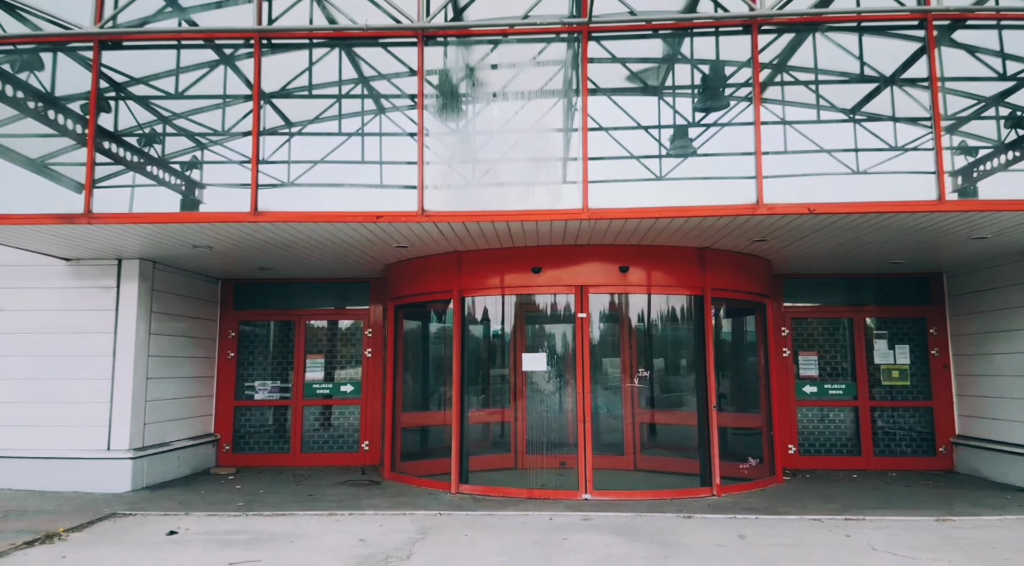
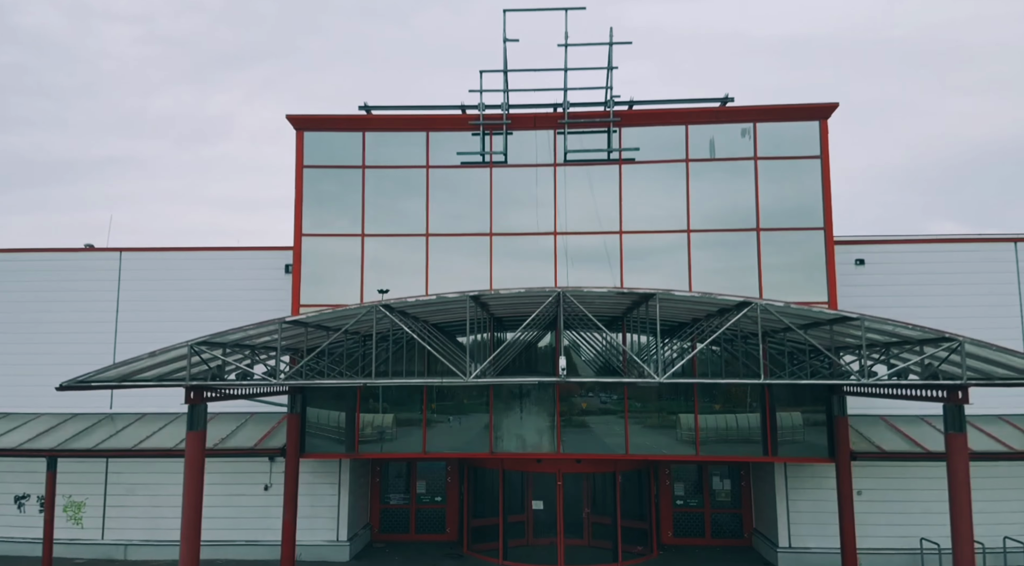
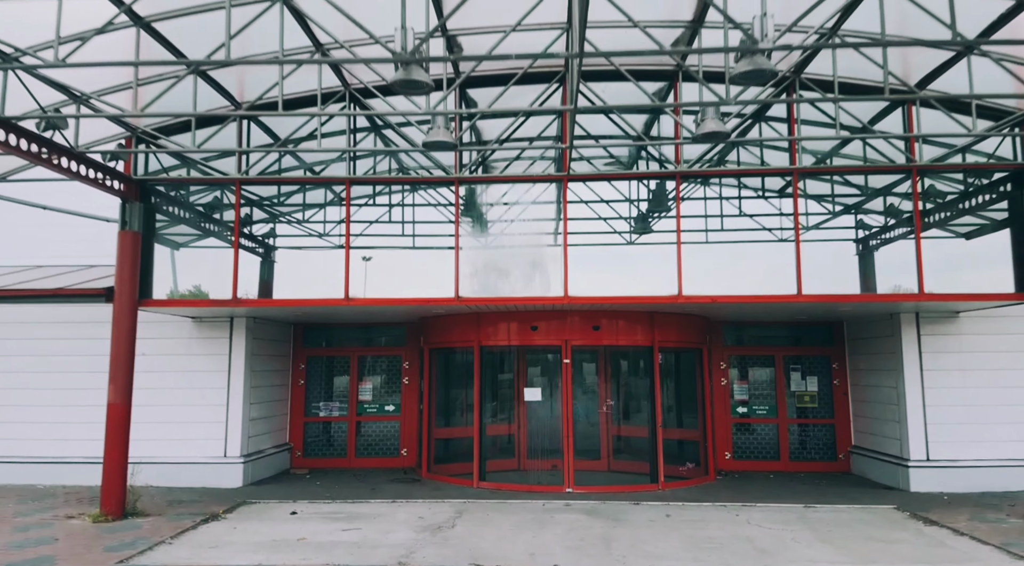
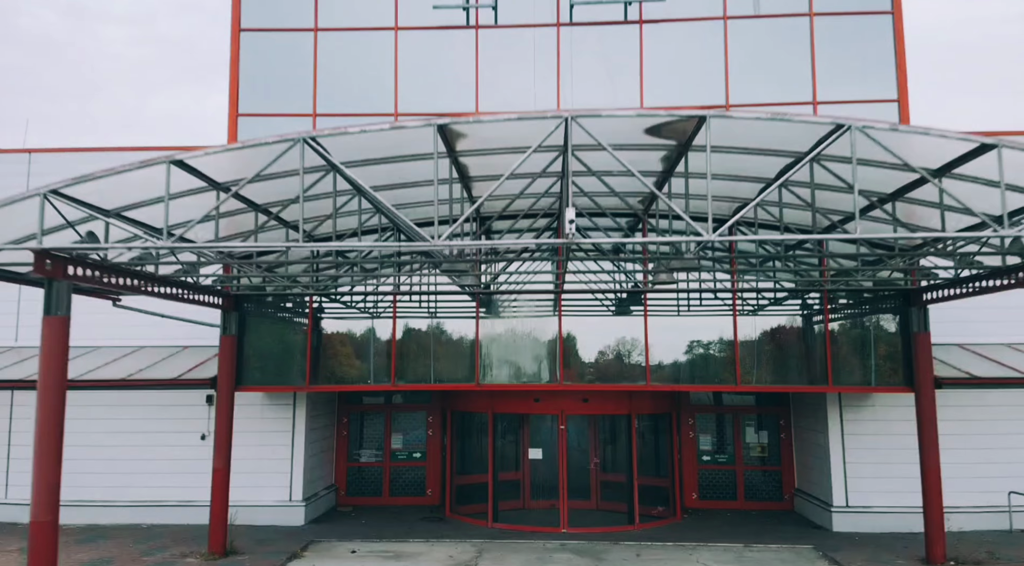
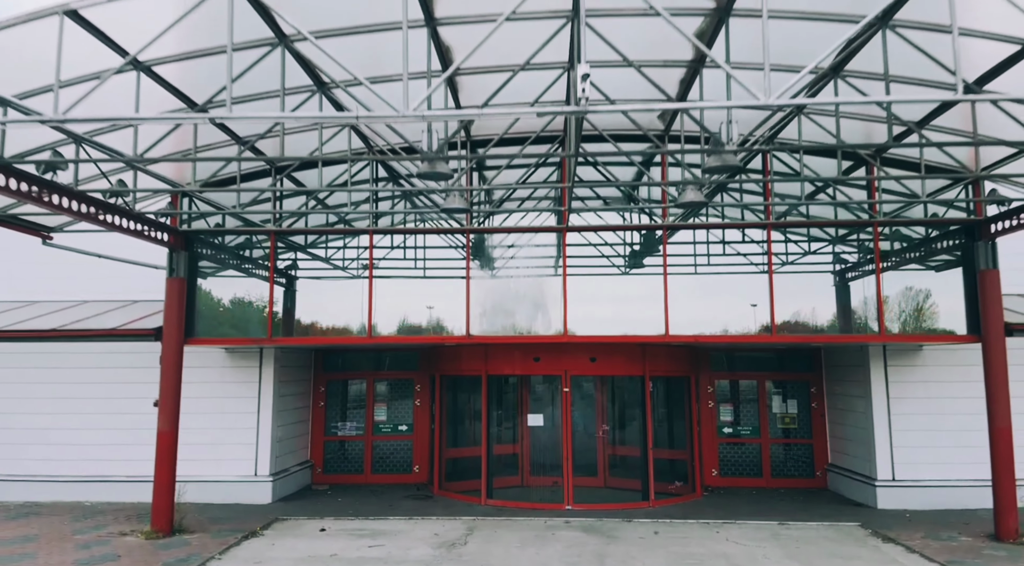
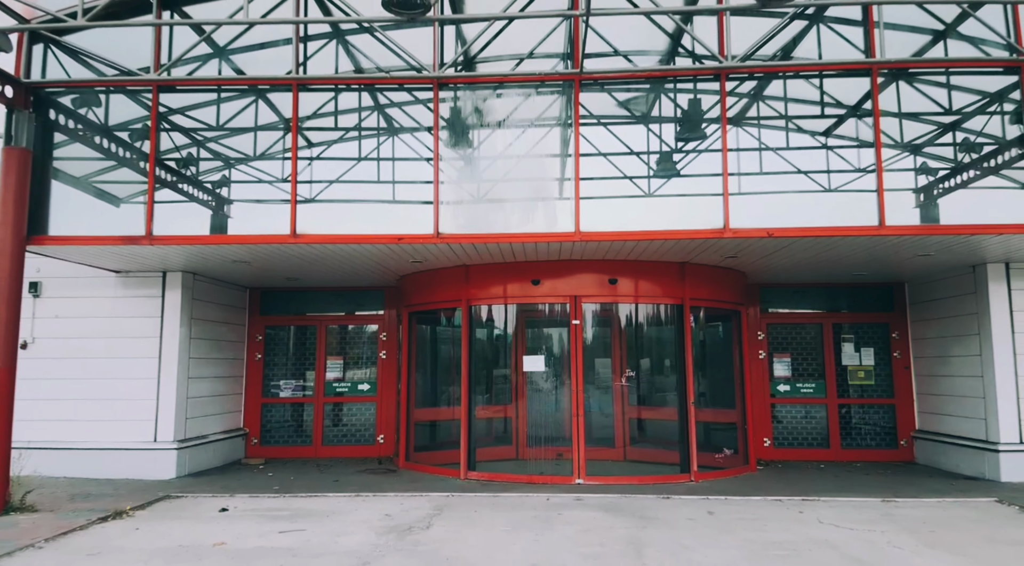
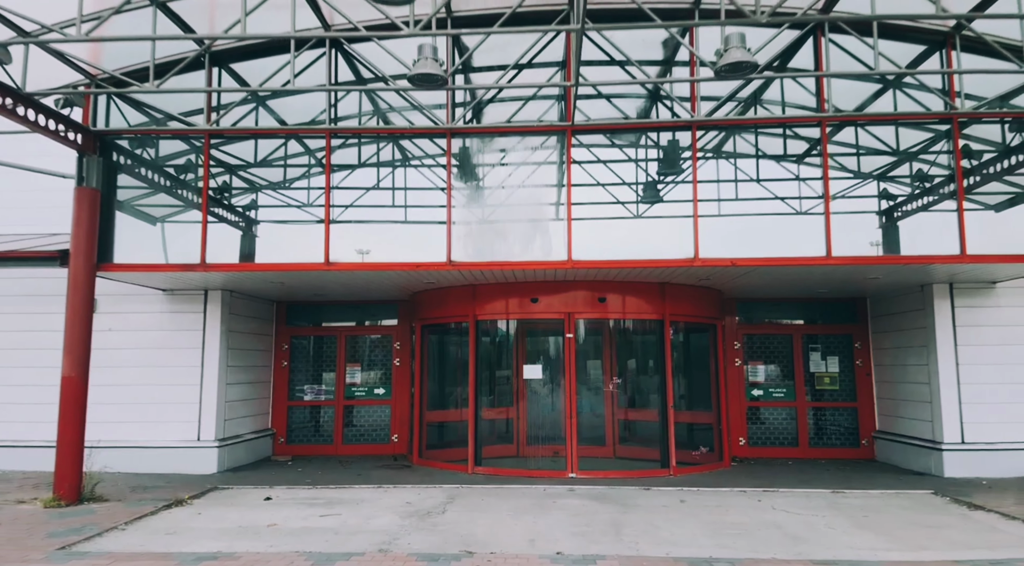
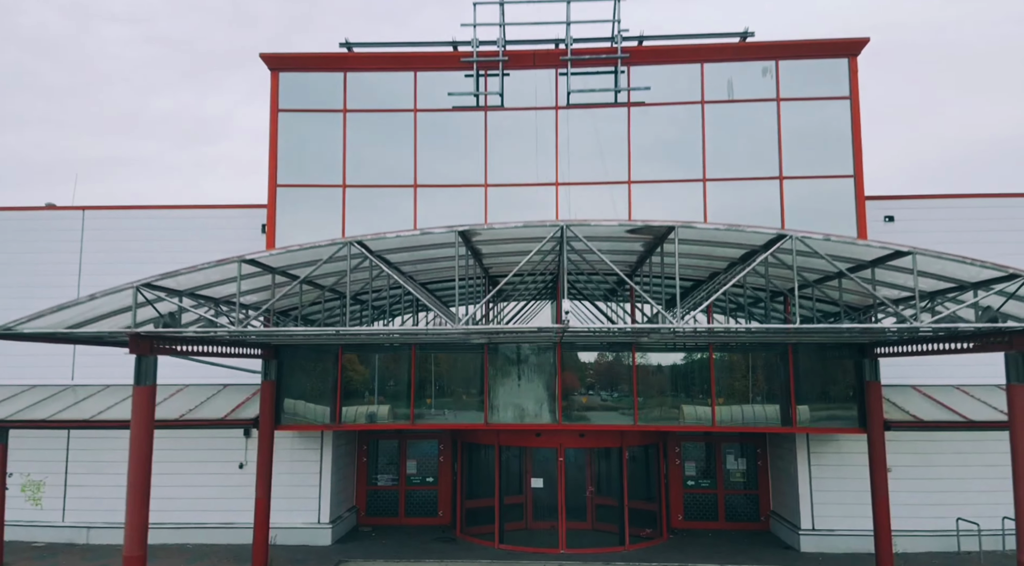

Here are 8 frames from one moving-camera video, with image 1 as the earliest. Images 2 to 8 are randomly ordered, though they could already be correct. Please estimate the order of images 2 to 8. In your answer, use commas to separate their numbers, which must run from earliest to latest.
6, 7, 3, 5, 4, 8, 2
